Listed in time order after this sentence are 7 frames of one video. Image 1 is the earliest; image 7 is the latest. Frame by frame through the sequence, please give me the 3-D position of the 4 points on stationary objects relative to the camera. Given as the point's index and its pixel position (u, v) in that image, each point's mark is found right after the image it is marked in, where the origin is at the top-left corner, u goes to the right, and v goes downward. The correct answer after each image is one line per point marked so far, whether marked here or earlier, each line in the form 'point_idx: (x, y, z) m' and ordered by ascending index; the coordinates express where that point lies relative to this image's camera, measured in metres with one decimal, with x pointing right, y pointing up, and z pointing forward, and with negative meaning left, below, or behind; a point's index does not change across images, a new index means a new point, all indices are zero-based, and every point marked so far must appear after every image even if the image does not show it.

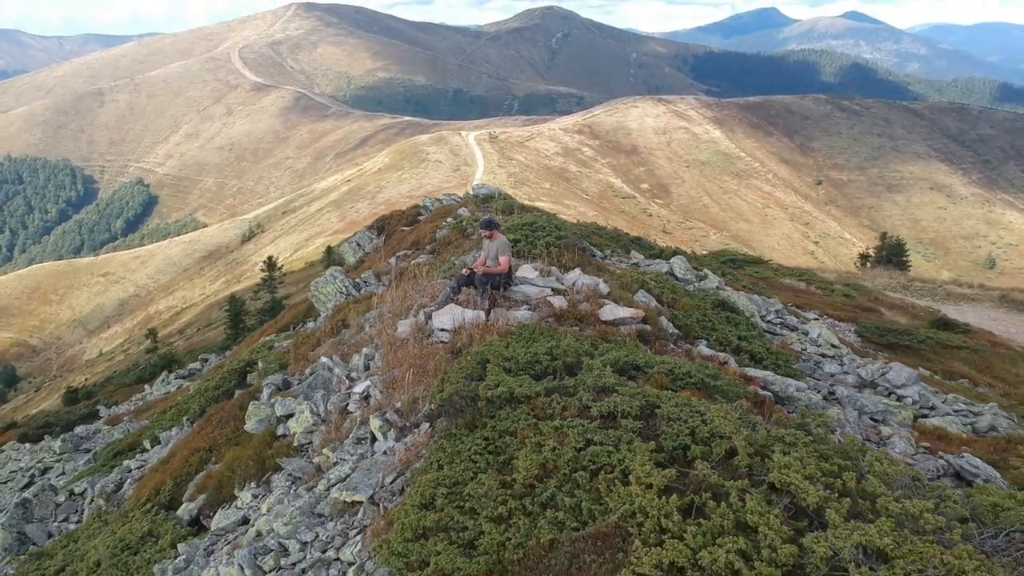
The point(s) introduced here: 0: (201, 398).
0: (-6.6, -2.4, +12.3) m
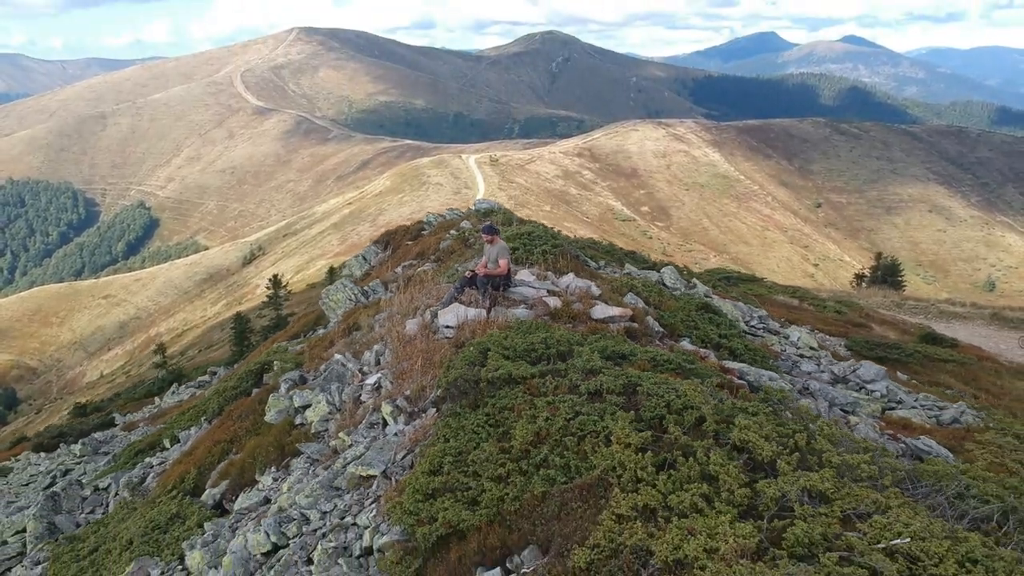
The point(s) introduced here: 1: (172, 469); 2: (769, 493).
0: (-6.6, -2.5, +13.1) m
1: (-6.5, -3.4, +11.0) m
2: (+2.3, -1.8, +5.0) m
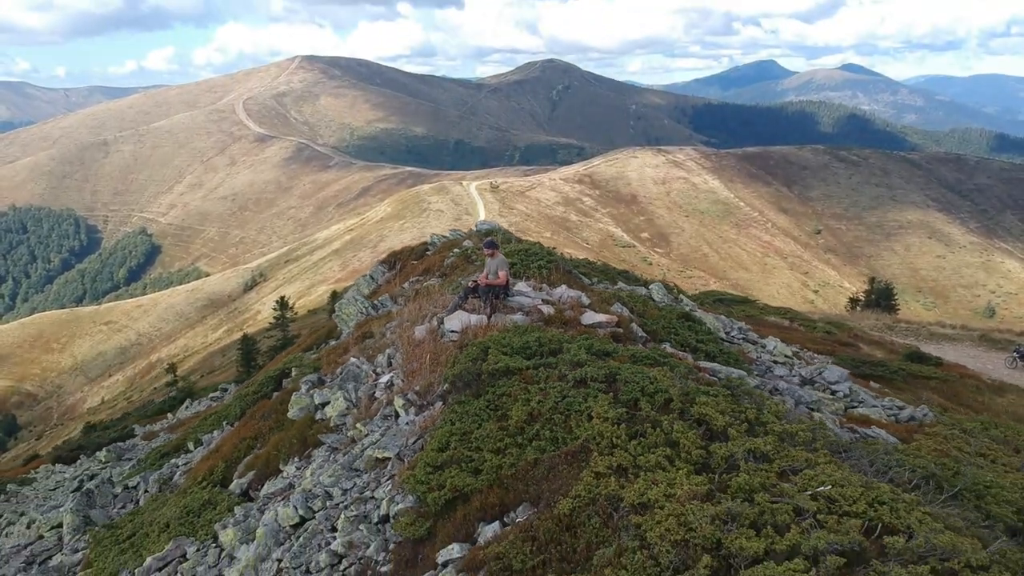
0: (-6.6, -2.8, +14.2) m
1: (-6.5, -3.7, +12.0) m
2: (+2.2, -1.8, +6.1) m
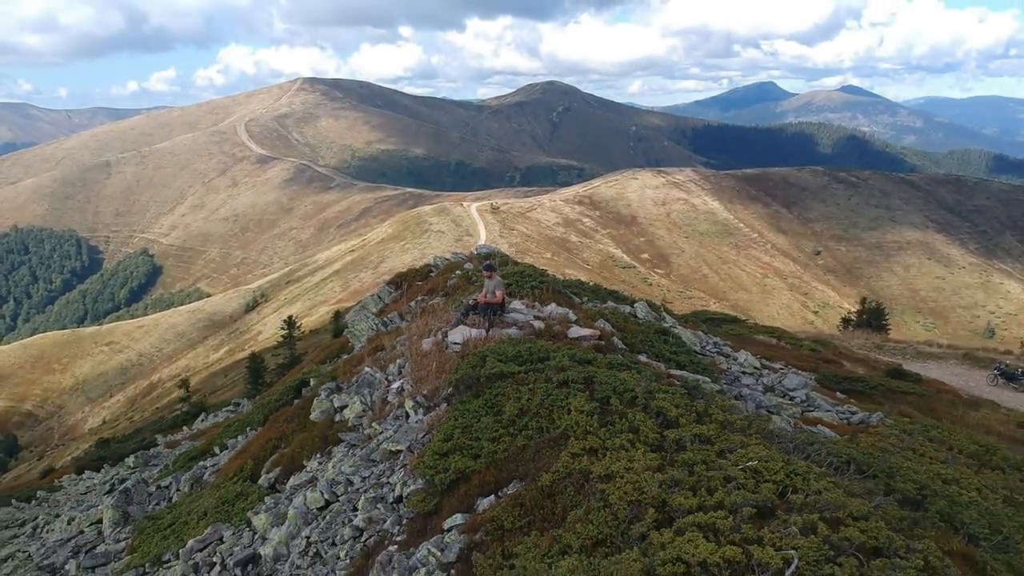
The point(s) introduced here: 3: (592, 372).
0: (-6.7, -3.3, +15.6) m
1: (-6.6, -4.1, +13.5) m
2: (+2.1, -2.0, +7.6) m
3: (+1.3, -1.4, +9.6) m
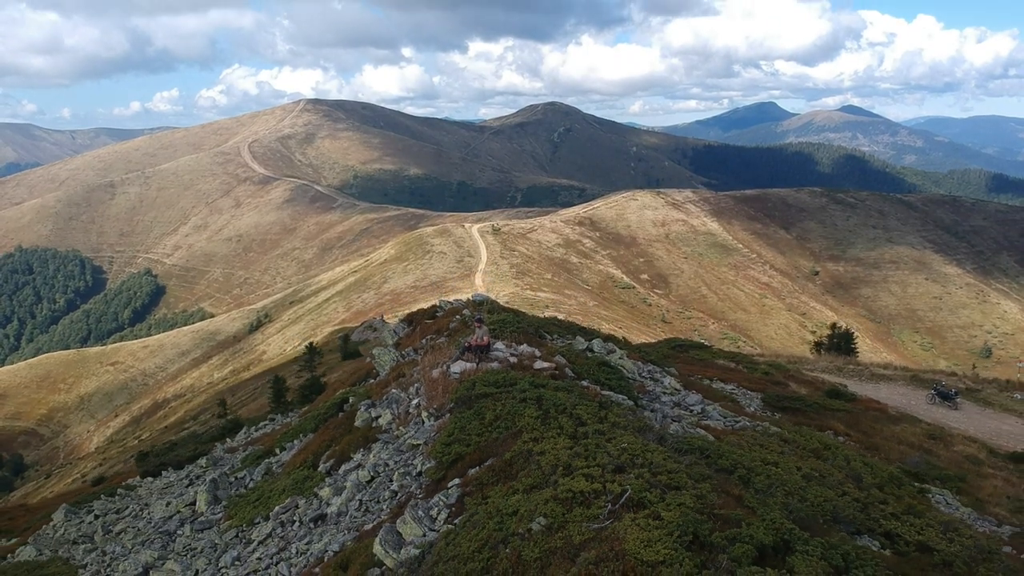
0: (-7.2, -4.9, +20.9) m
1: (-7.1, -5.5, +18.7) m
2: (+1.6, -3.2, +12.9) m
3: (+0.8, -2.7, +14.9) m
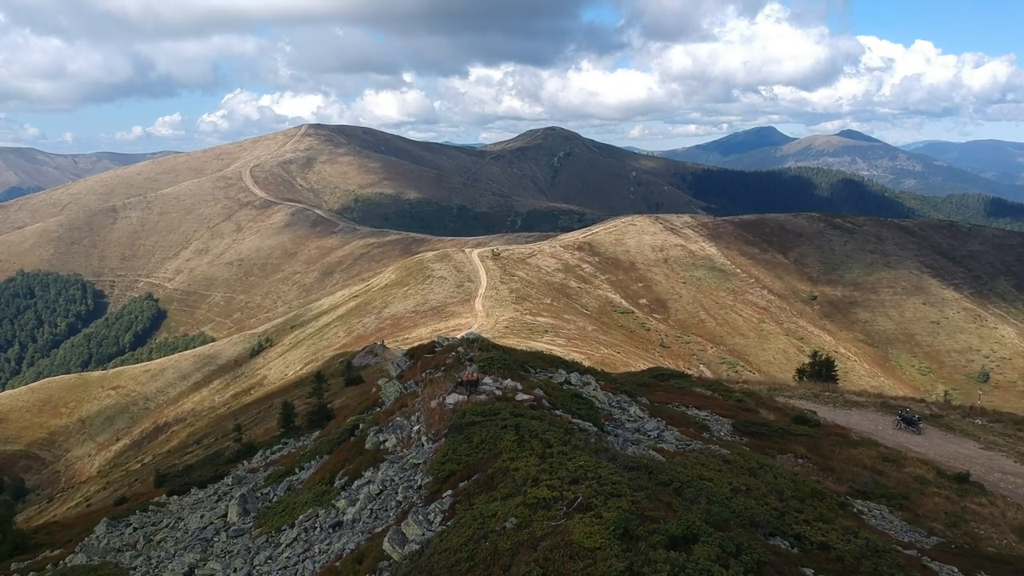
0: (-7.8, -6.6, +24.1) m
1: (-7.7, -7.2, +22.0) m
2: (+1.1, -4.6, +16.2) m
3: (+0.3, -4.2, +18.3) m
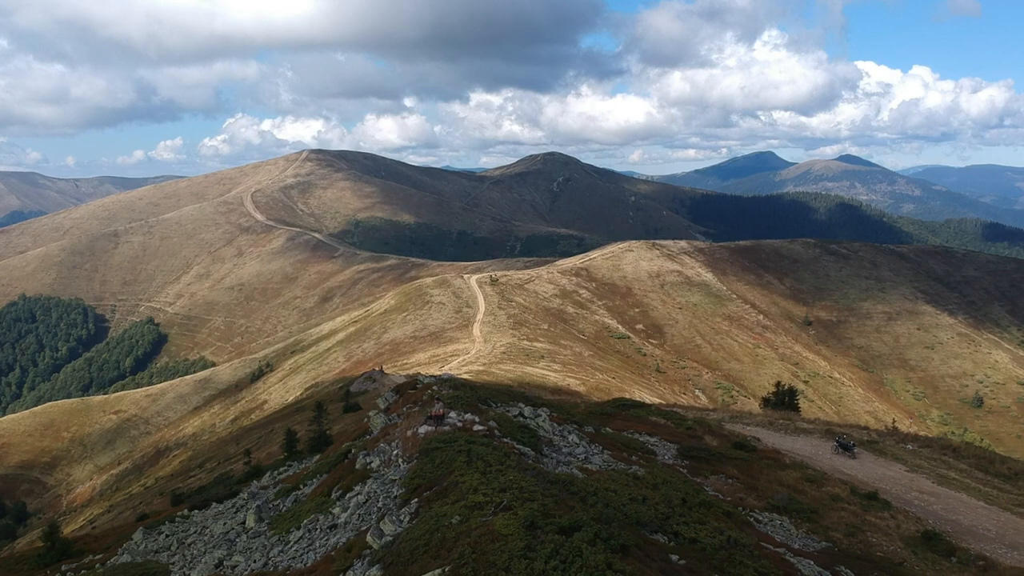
0: (-9.7, -9.3, +29.8) m
1: (-9.6, -9.8, +27.6) m
2: (-0.8, -7.0, +22.0) m
3: (-1.7, -6.6, +24.1) m
